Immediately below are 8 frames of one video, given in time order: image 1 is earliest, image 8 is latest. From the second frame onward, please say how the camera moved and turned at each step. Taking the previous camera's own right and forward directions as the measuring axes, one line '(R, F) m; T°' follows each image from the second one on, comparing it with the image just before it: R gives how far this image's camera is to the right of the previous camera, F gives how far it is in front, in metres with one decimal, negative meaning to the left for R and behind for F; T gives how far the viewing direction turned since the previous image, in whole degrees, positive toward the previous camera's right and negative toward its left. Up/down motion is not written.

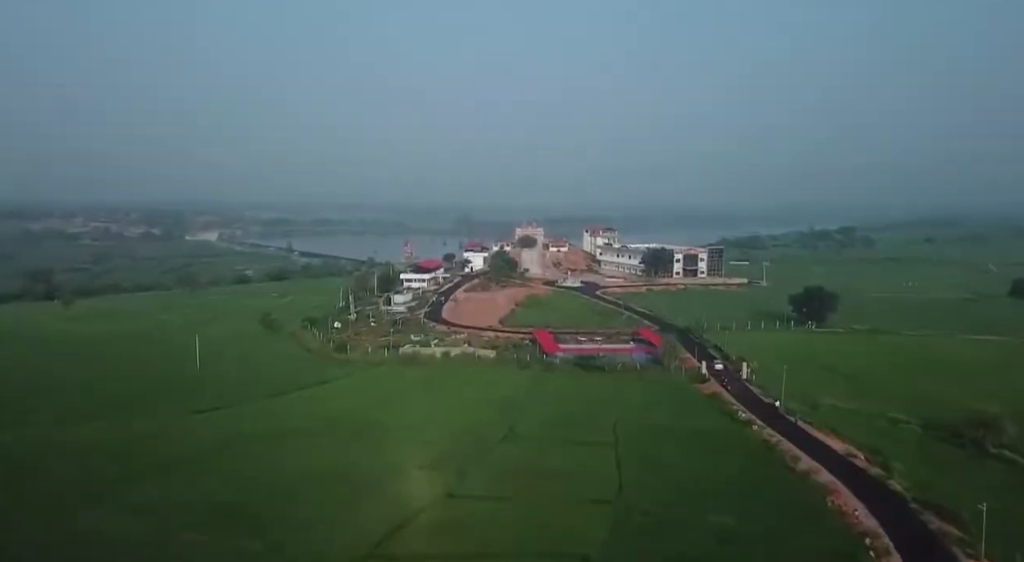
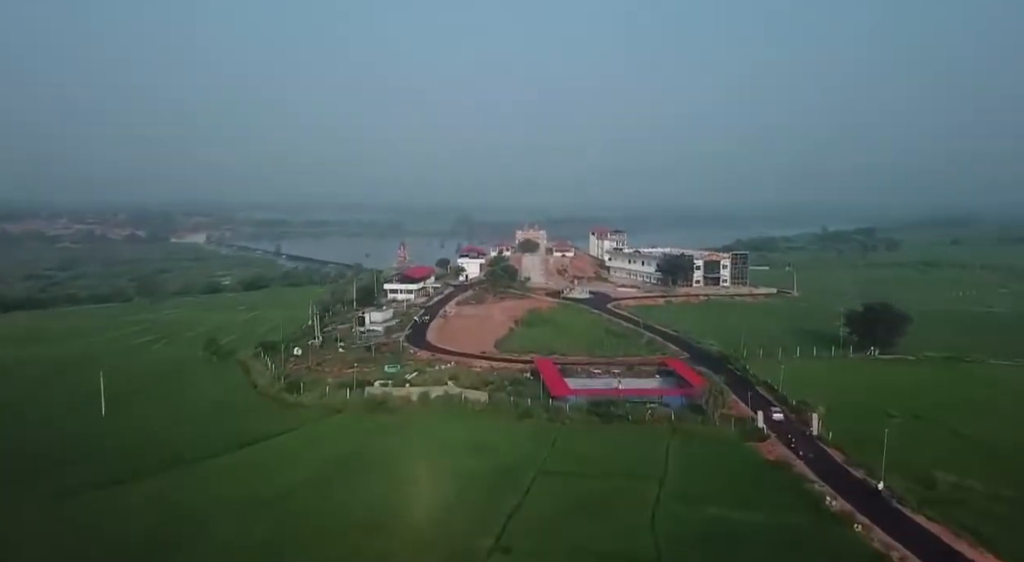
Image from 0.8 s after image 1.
(+0.1, +4.5) m; 0°
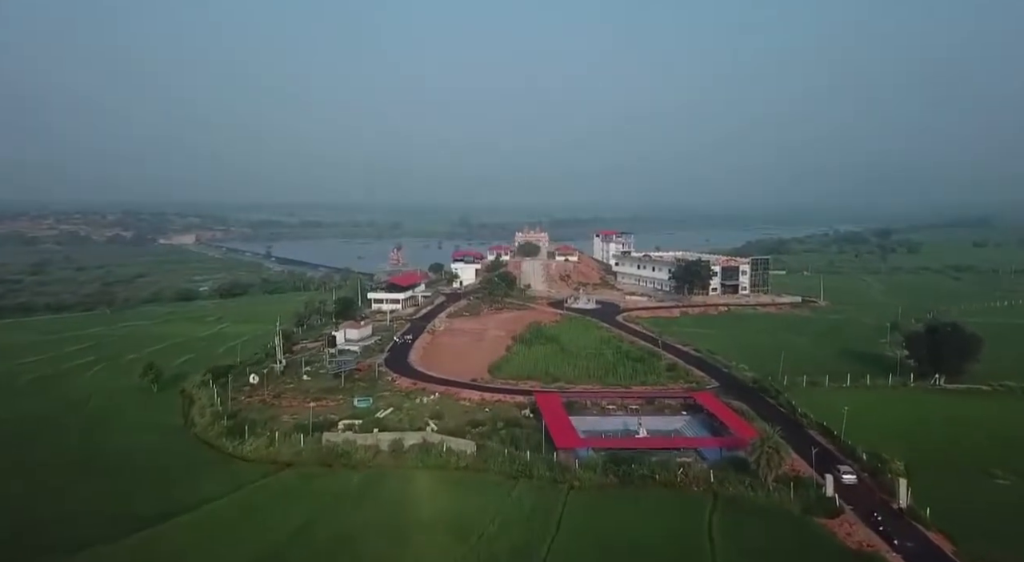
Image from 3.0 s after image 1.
(+0.1, +3.4) m; 0°
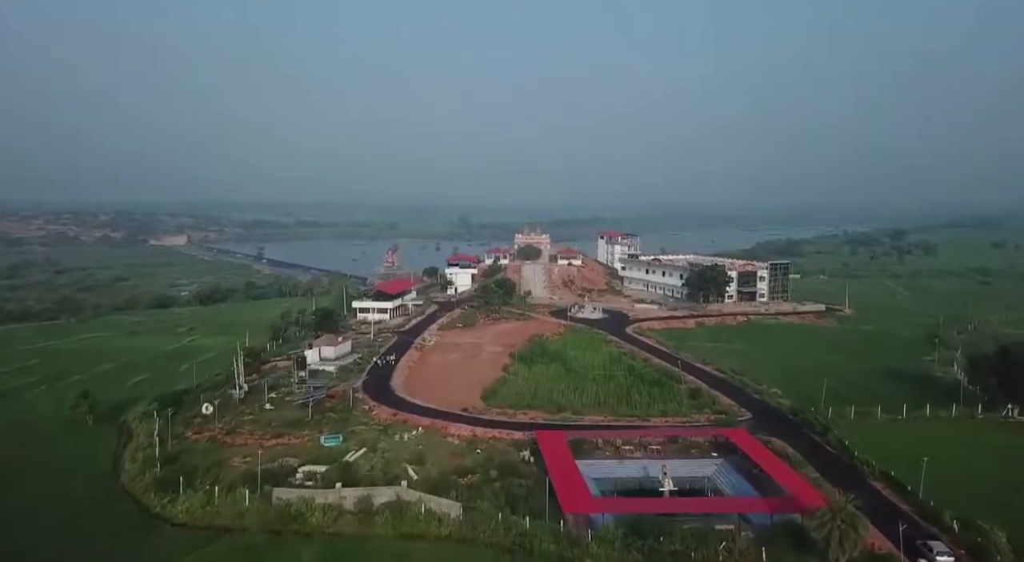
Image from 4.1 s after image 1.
(+0.1, +2.6) m; 0°
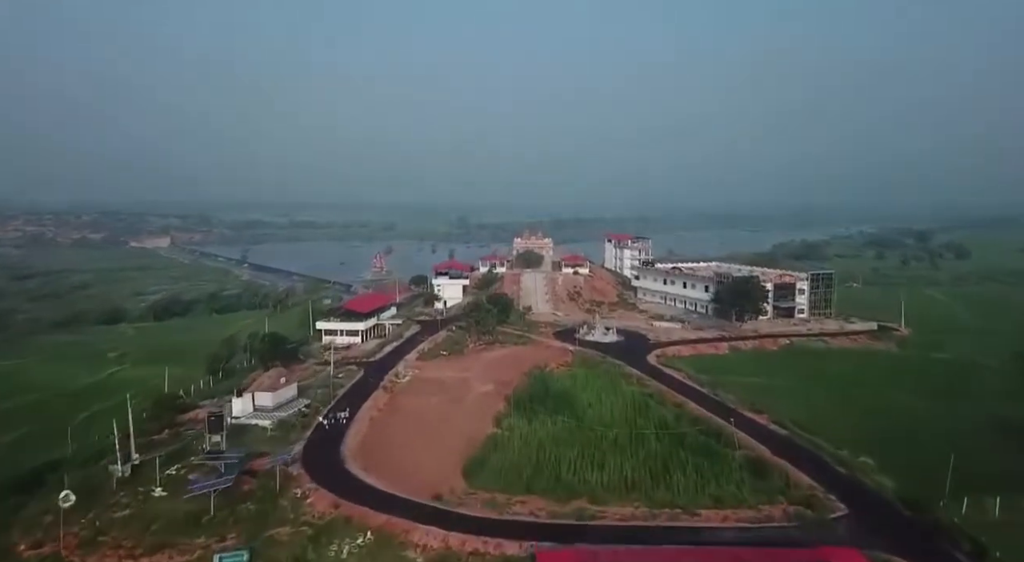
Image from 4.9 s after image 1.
(+0.1, +4.6) m; 0°
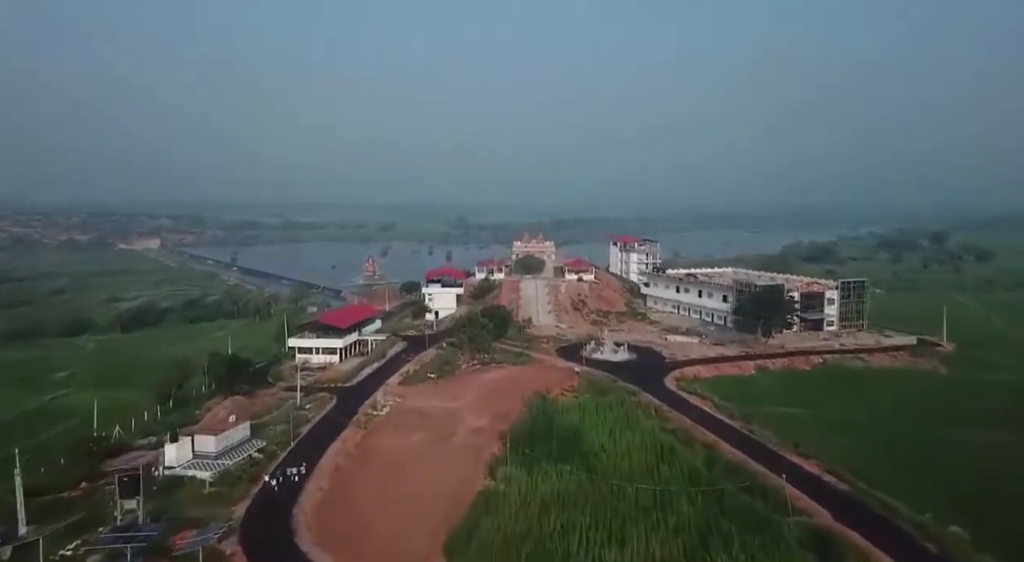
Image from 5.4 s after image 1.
(+0.1, +2.6) m; 0°
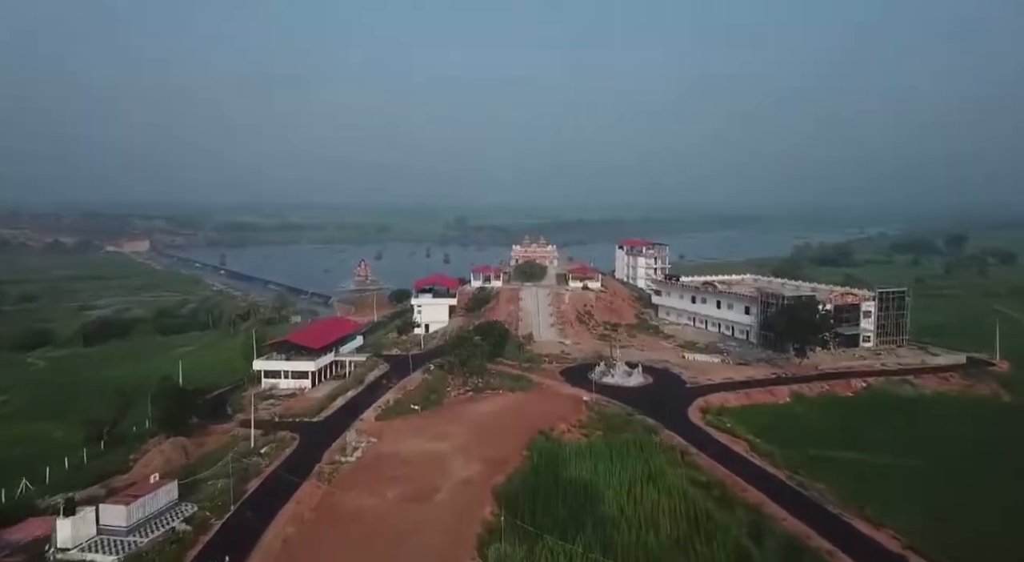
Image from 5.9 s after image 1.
(+0.1, +2.6) m; 0°
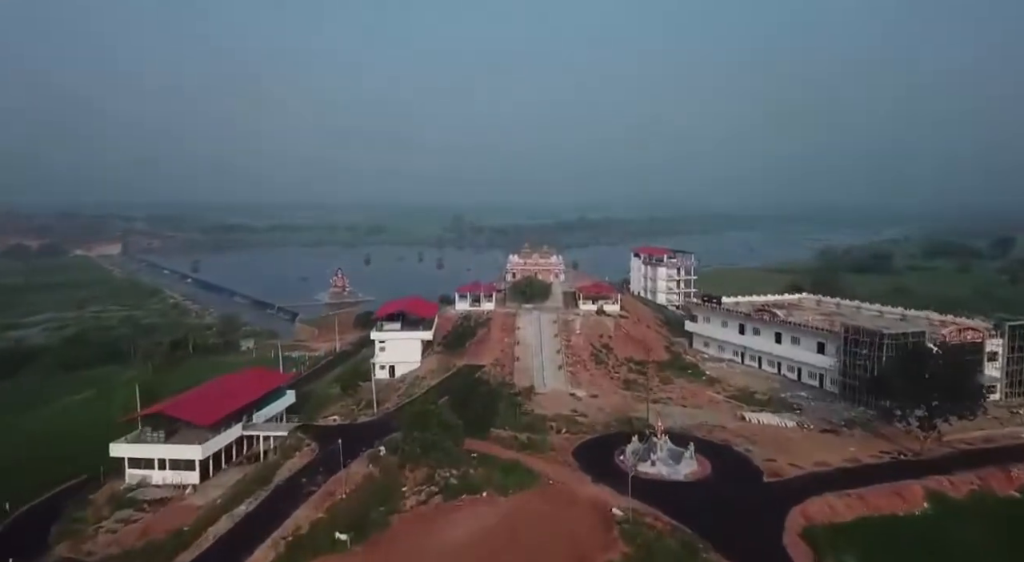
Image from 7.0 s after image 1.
(+0.2, +6.0) m; 0°
